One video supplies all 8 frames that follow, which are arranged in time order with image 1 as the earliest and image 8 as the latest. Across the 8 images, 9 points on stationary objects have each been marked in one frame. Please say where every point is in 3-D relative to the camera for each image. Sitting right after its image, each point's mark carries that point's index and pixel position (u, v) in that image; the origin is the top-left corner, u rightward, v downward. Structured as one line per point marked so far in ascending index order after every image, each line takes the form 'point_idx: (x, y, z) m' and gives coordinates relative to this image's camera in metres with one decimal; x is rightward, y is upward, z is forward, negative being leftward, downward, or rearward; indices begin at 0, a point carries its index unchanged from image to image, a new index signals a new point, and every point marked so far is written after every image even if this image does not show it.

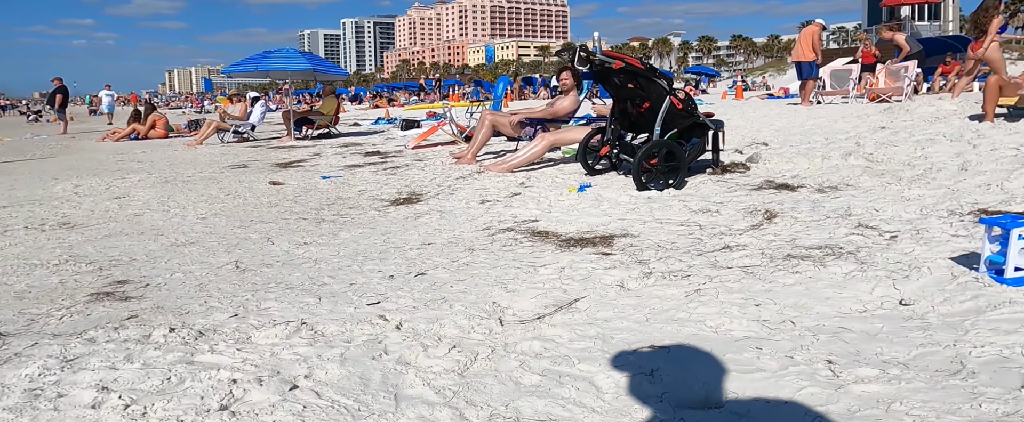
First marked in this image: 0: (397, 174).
0: (-1.3, +0.4, +8.1) m
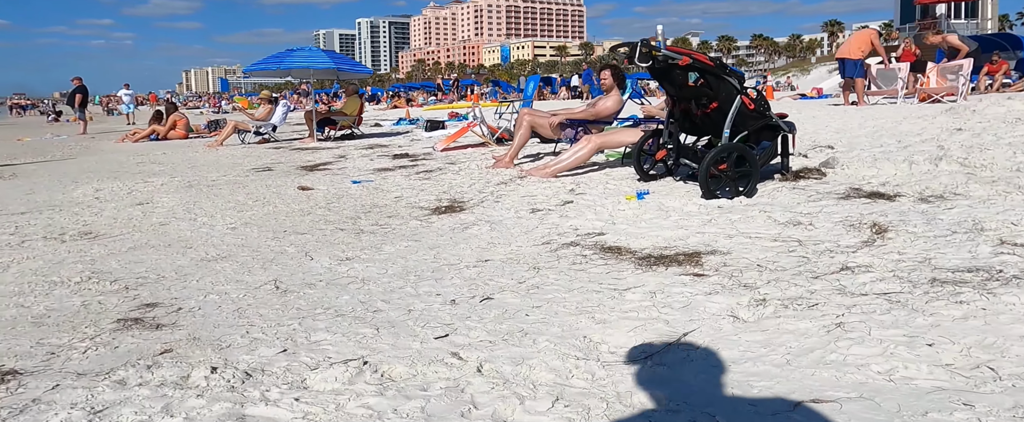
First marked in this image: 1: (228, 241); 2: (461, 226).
0: (-0.9, +0.3, +7.7) m
1: (-2.0, -0.2, +4.9) m
2: (-0.4, -0.1, +5.0) m
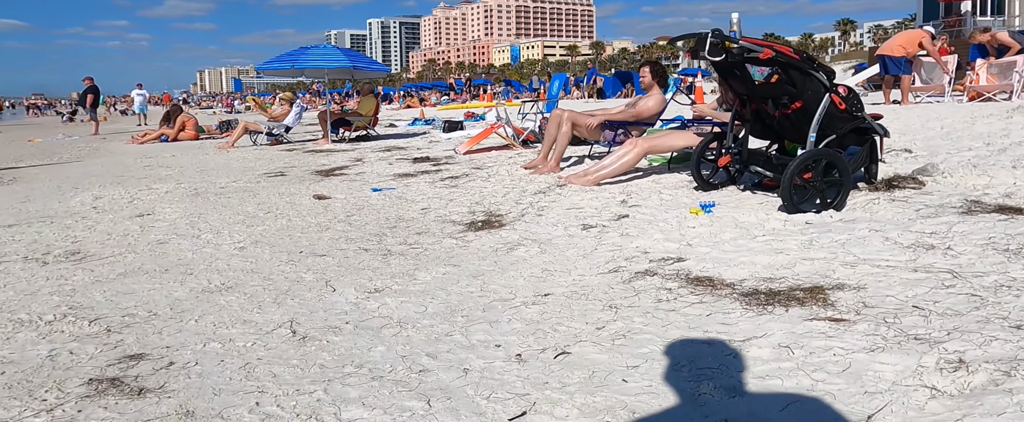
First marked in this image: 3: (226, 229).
0: (-0.5, +0.2, +7.0) m
1: (-1.7, -0.3, +4.2) m
2: (0.0, -0.2, +4.3) m
3: (-2.2, -0.1, +5.3) m
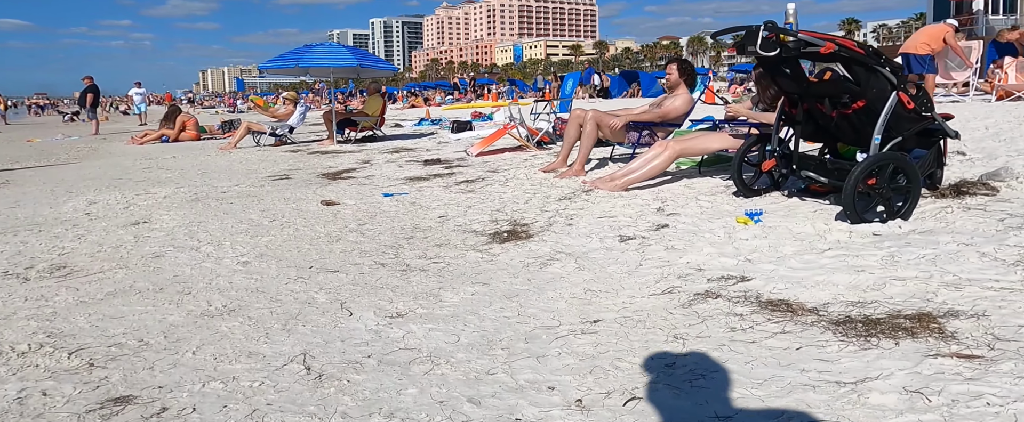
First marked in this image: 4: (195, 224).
0: (-0.3, +0.2, +6.6) m
1: (-1.5, -0.4, +3.8) m
2: (+0.1, -0.3, +3.9) m
3: (-2.0, -0.2, +4.9) m
4: (-2.6, -0.1, +5.7) m
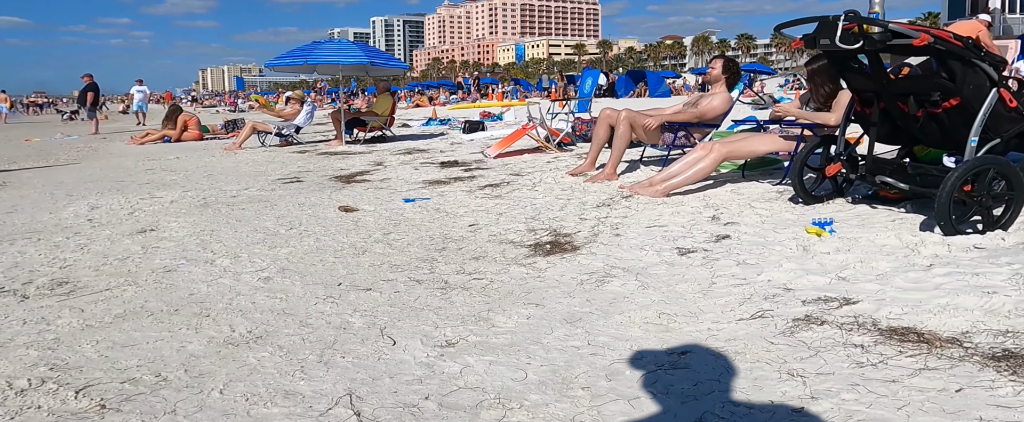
0: (-0.1, +0.1, +6.2) m
1: (-1.2, -0.4, +3.4) m
2: (+0.4, -0.3, +3.5) m
3: (-1.7, -0.3, +4.5) m
4: (-2.4, -0.2, +5.4) m
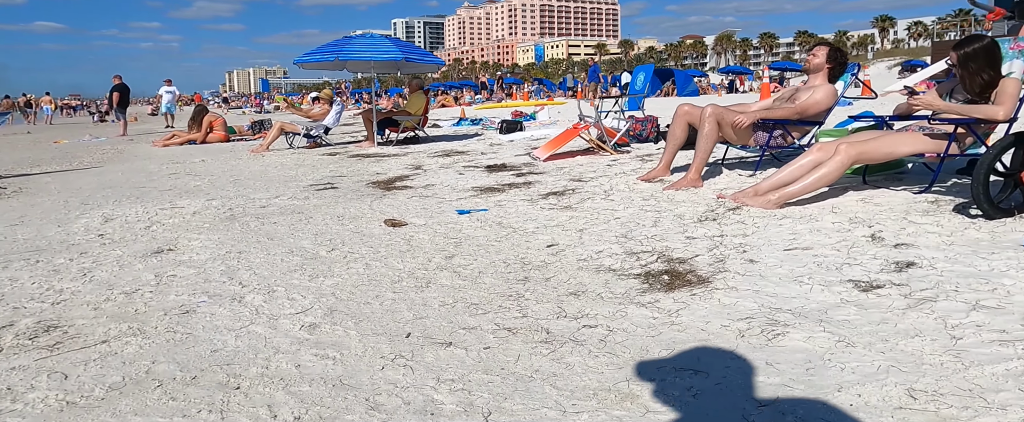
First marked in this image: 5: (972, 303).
0: (+0.5, 0.0, +5.3) m
1: (-0.7, -0.6, +2.5) m
2: (+0.9, -0.4, +2.6) m
3: (-1.2, -0.4, +3.7) m
4: (-1.8, -0.3, +4.5) m
5: (+1.6, -0.4, +2.5) m
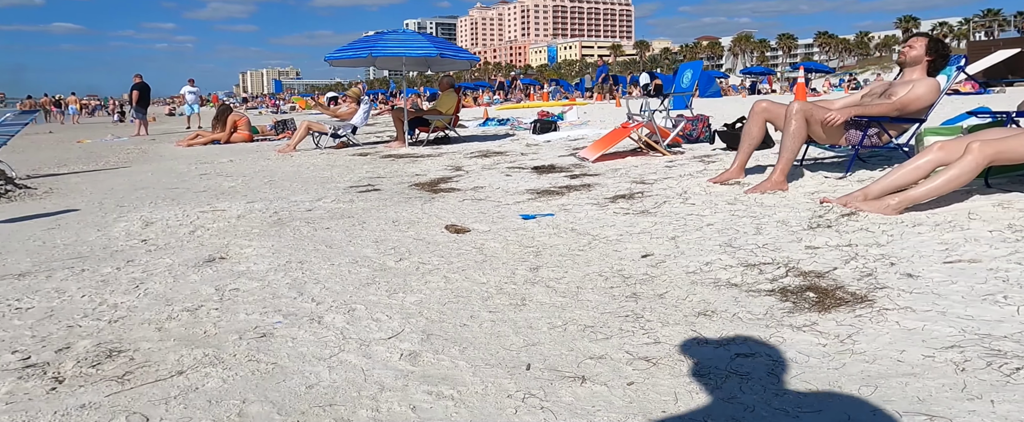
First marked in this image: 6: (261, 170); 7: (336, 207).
0: (+1.0, 0.0, +4.8) m
1: (-0.2, -0.6, +2.1) m
2: (+1.4, -0.5, +2.1) m
3: (-0.7, -0.4, +3.2) m
4: (-1.3, -0.3, +4.1) m
5: (+2.1, -0.4, +2.0) m
6: (-4.0, +0.6, +10.9) m
7: (-1.7, 0.0, +6.7) m
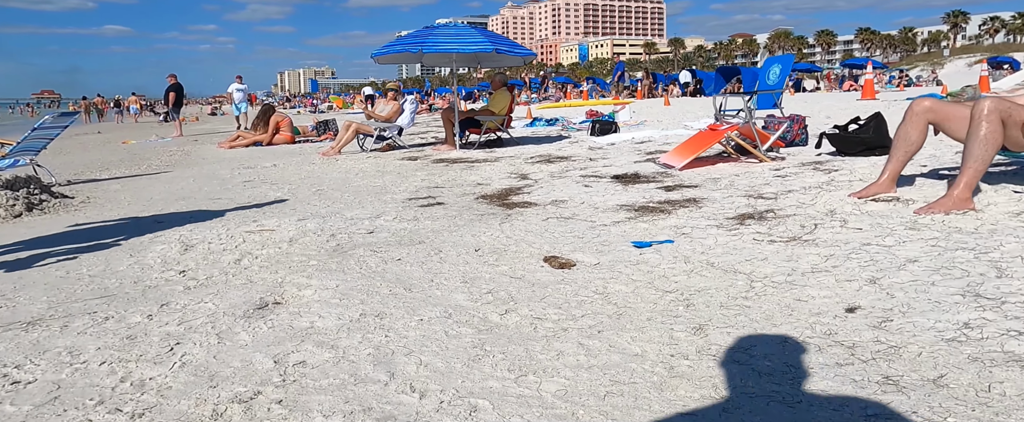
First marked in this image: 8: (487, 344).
0: (+1.7, -0.2, +3.7) m
1: (+0.3, -0.8, +1.0) m
2: (+2.0, -0.6, +1.0) m
3: (-0.1, -0.6, +2.2) m
4: (-0.6, -0.5, +3.1) m
5: (+2.7, -0.6, +0.9) m
6: (-3.0, +0.4, +10.0) m
7: (-1.0, -0.1, +5.8) m
8: (-0.1, -0.5, +2.9) m
